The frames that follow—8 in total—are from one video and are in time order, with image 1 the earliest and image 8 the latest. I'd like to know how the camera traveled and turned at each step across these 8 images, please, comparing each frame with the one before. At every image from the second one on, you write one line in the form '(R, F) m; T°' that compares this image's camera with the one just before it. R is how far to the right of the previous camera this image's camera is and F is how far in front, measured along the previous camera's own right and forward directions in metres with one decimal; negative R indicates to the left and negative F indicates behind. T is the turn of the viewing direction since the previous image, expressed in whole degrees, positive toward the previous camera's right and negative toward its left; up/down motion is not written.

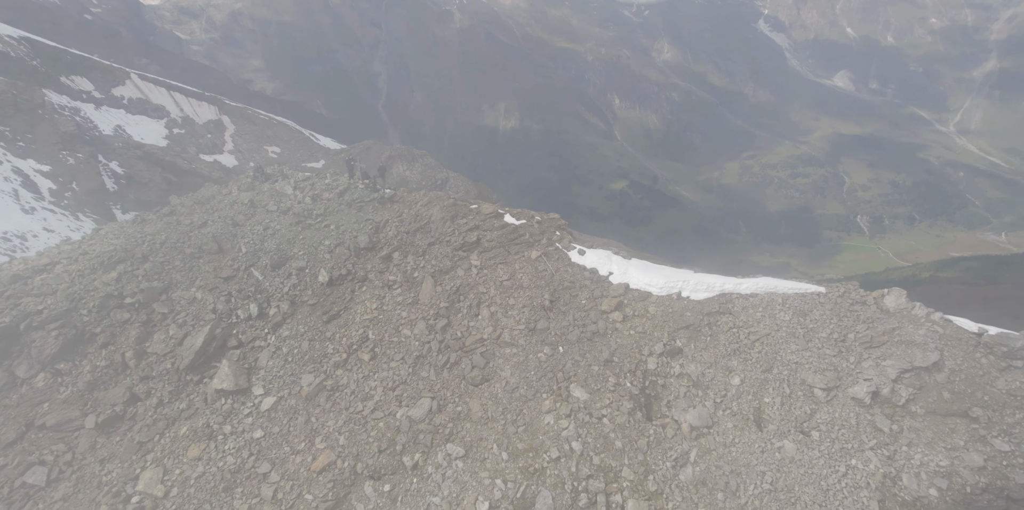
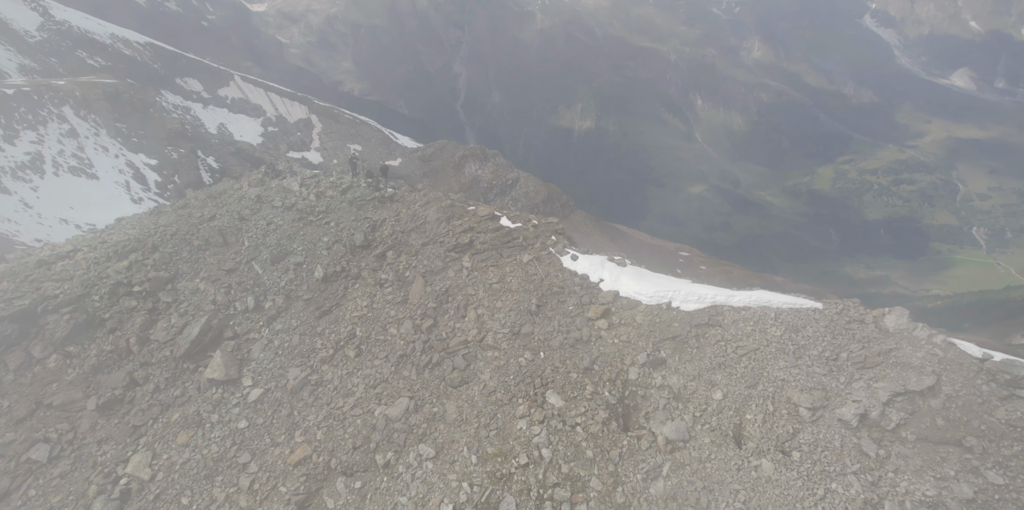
(+1.4, +0.1) m; -3°
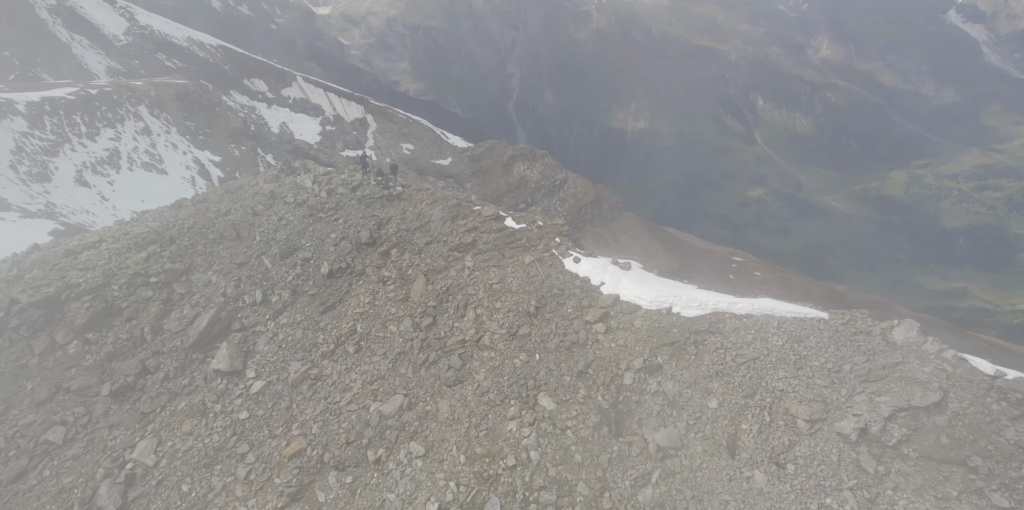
(+0.8, 0.0) m; -2°
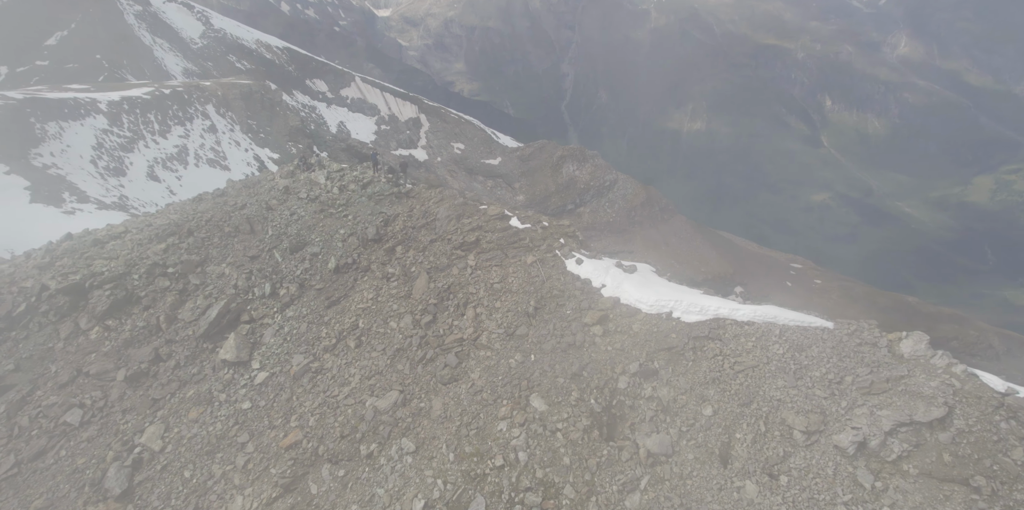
(+0.8, 0.0) m; -2°
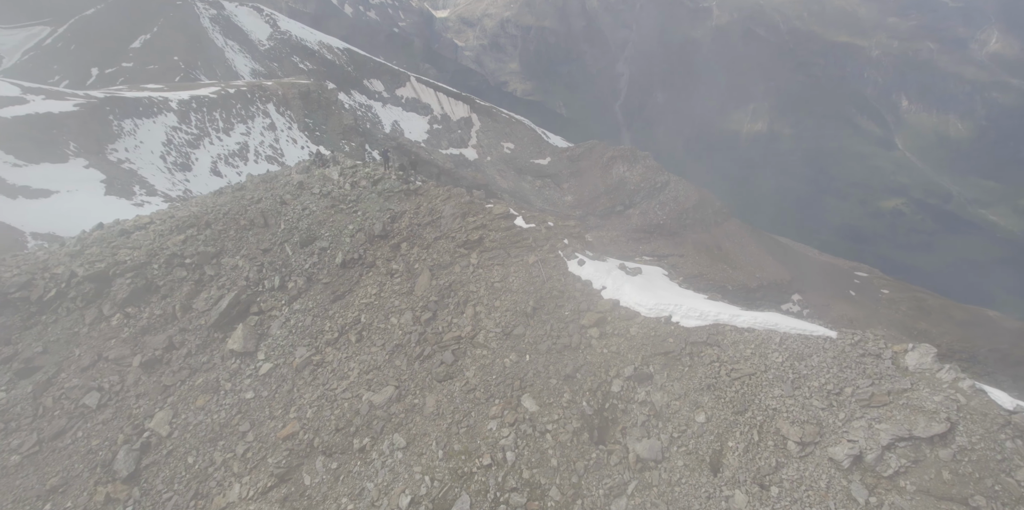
(+0.9, 0.0) m; -2°
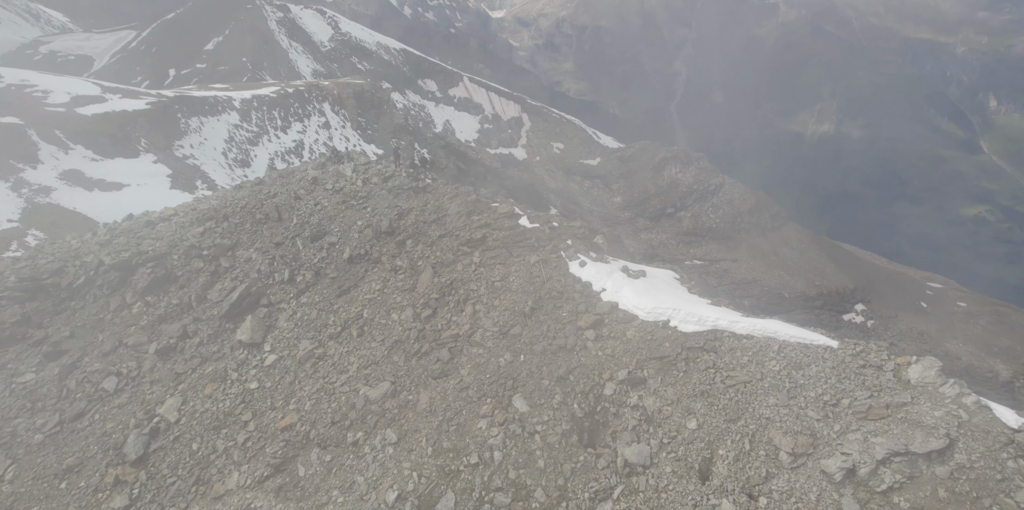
(+0.9, -0.1) m; -3°
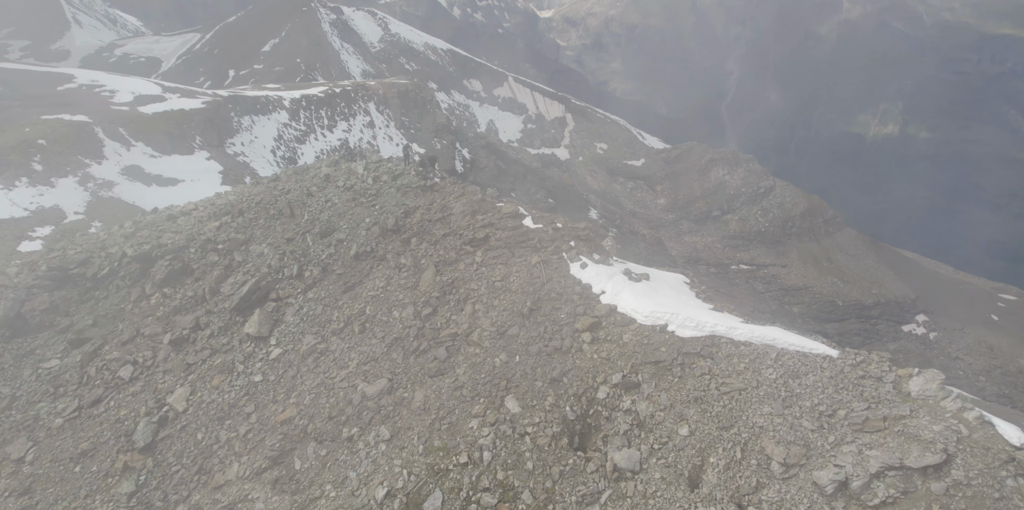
(+0.8, -0.1) m; -2°
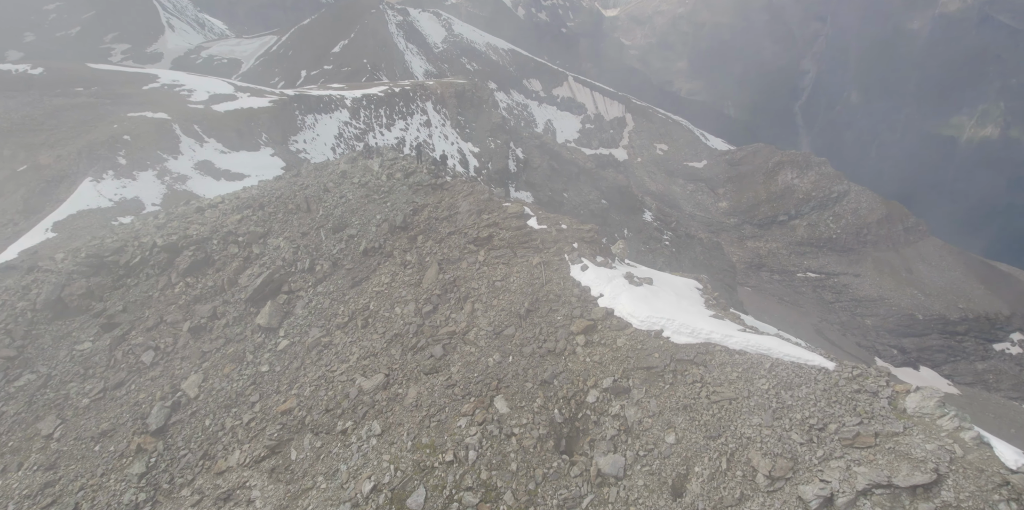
(+1.1, -0.1) m; -3°
